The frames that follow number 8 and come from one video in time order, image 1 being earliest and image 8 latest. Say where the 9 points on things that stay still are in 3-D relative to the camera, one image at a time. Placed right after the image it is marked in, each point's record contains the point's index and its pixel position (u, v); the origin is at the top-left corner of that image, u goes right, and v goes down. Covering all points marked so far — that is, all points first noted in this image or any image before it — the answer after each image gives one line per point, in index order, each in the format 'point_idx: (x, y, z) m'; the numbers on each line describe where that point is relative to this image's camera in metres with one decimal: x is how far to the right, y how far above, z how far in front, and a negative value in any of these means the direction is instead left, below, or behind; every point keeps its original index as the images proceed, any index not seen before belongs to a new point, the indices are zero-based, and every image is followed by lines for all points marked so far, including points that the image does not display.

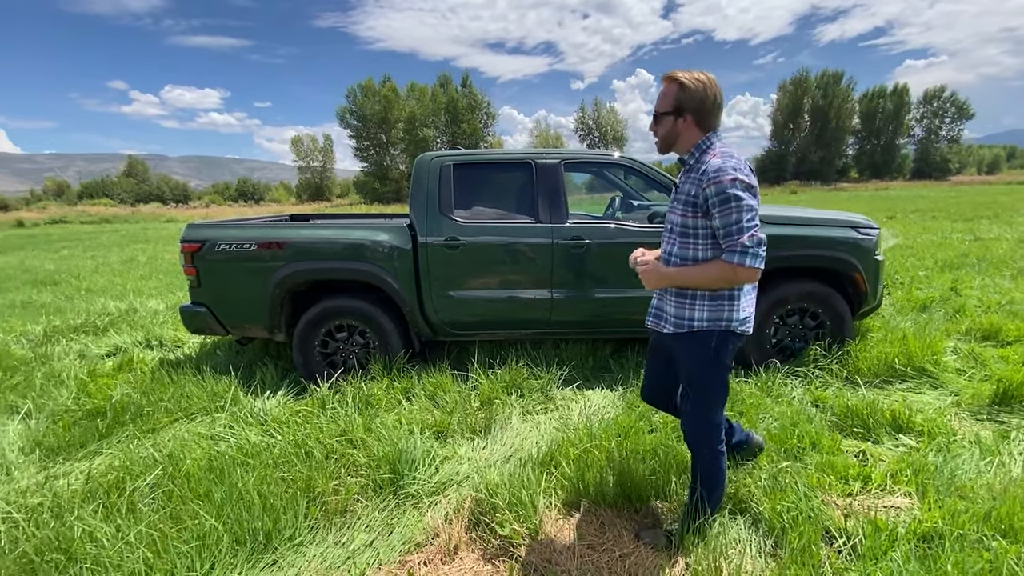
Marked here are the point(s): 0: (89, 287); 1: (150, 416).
0: (-7.4, 0.0, +8.5) m
1: (-2.5, -0.9, +3.4) m
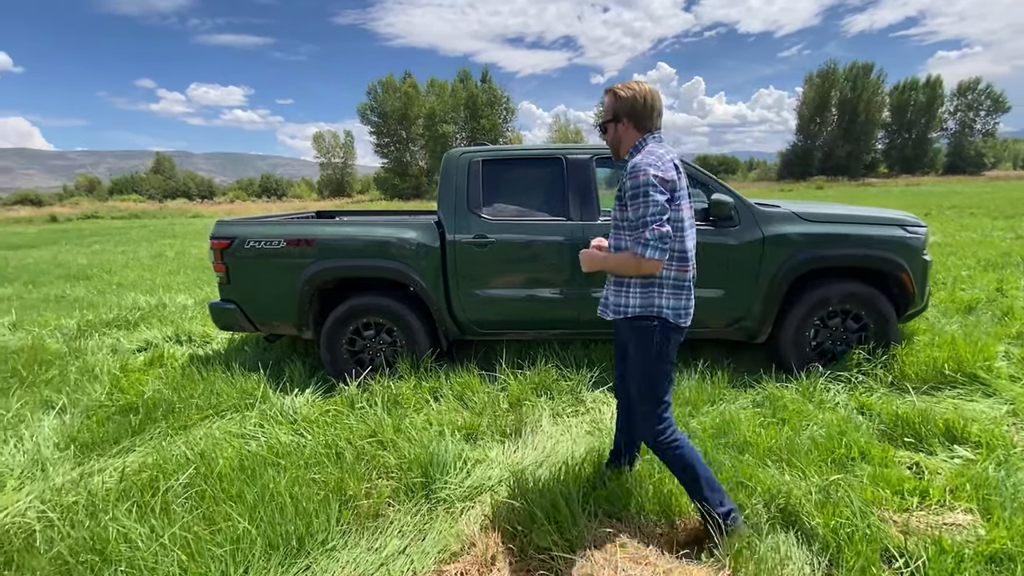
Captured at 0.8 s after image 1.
0: (-7.0, +0.1, +8.7) m
1: (-2.3, -0.9, +3.4) m
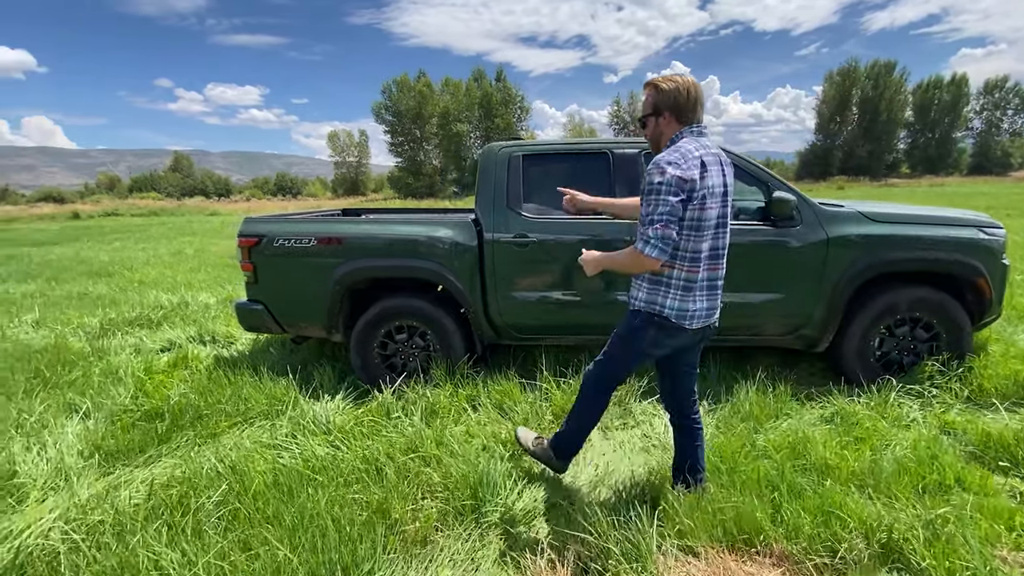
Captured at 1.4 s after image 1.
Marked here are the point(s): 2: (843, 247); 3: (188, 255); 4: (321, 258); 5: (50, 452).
0: (-6.6, +0.1, +8.7) m
1: (-2.0, -0.9, +3.2) m
2: (+2.4, +0.3, +3.6) m
3: (-8.4, +0.9, +12.5) m
4: (-1.5, +0.2, +3.9) m
5: (-2.7, -1.0, +2.8) m
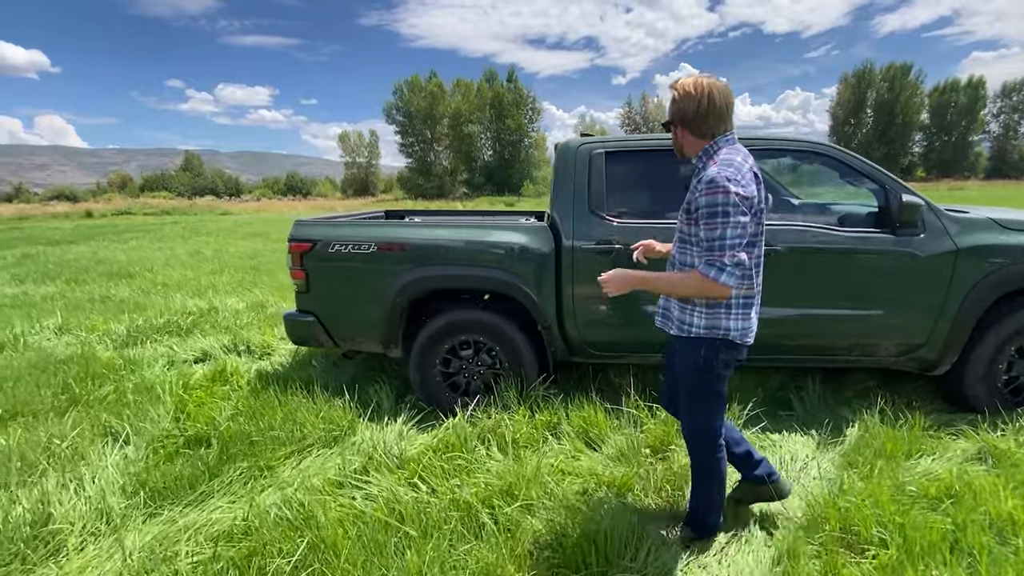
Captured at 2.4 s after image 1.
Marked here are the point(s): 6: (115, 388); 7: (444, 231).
0: (-6.0, +0.1, +8.3) m
1: (-1.5, -0.9, +2.9) m
2: (+3.0, +0.2, +3.2) m
3: (-7.7, +0.8, +12.3) m
4: (-0.9, +0.2, +3.5) m
5: (-2.1, -1.0, +2.5) m
6: (-3.0, -0.8, +3.7) m
7: (-0.5, +0.4, +3.5) m
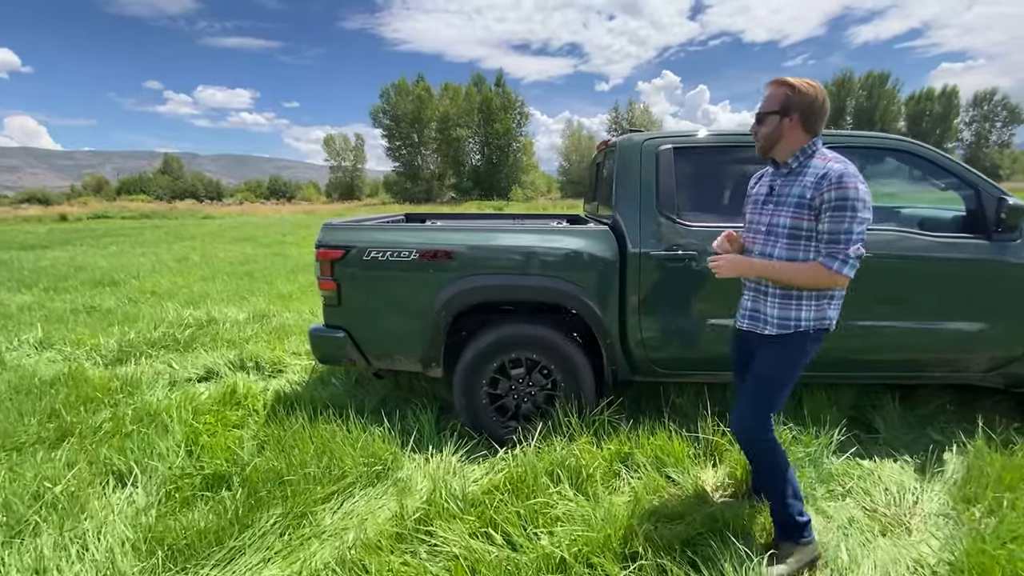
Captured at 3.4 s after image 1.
0: (-5.8, 0.0, +7.8) m
1: (-1.1, -1.0, +2.5) m
2: (+3.4, +0.1, +2.9) m
3: (-7.7, +0.6, +11.7) m
4: (-0.6, +0.1, +3.1) m
5: (-1.7, -1.1, +2.0) m
6: (-2.7, -0.9, +3.3) m
7: (-0.1, +0.3, +3.1) m
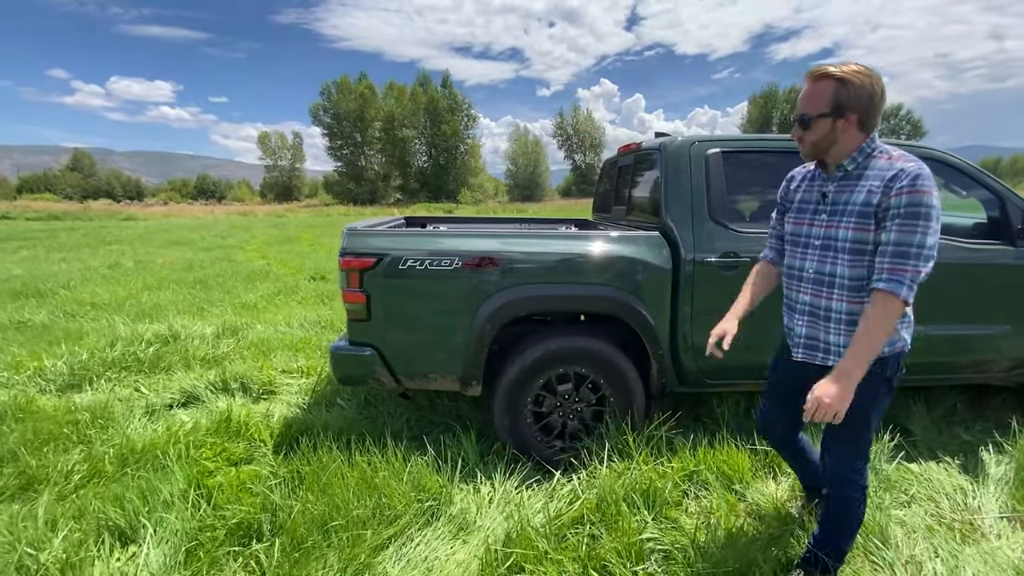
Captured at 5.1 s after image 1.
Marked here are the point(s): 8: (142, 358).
0: (-6.0, -0.2, +6.9) m
1: (-0.7, -1.1, +2.1) m
2: (+3.6, +0.1, +3.1) m
3: (-8.3, +0.4, +10.5) m
4: (-0.3, 0.0, +2.8) m
5: (-1.3, -1.2, +1.6) m
6: (-2.4, -0.9, +2.7) m
7: (+0.1, +0.3, +2.9) m
8: (-3.4, -0.6, +4.4) m
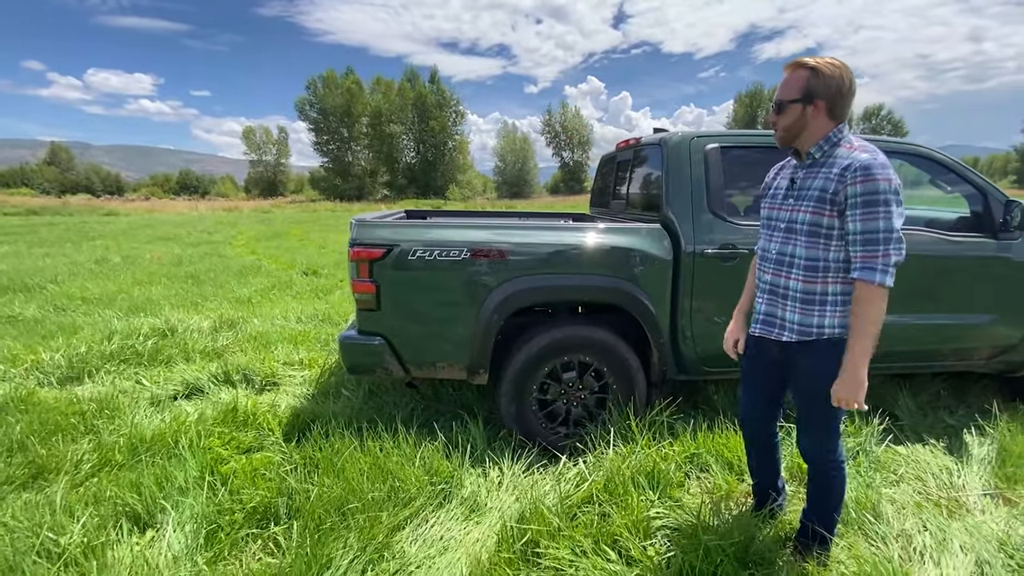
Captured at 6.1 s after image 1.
0: (-6.0, -0.1, +6.8) m
1: (-0.7, -1.0, +2.2) m
2: (+3.7, +0.2, +3.2) m
3: (-8.5, +0.5, +10.4) m
4: (-0.2, +0.1, +2.9) m
5: (-1.2, -1.1, +1.7) m
6: (-2.4, -0.9, +2.8) m
7: (+0.2, +0.3, +3.0) m
8: (-3.4, -0.6, +4.4) m
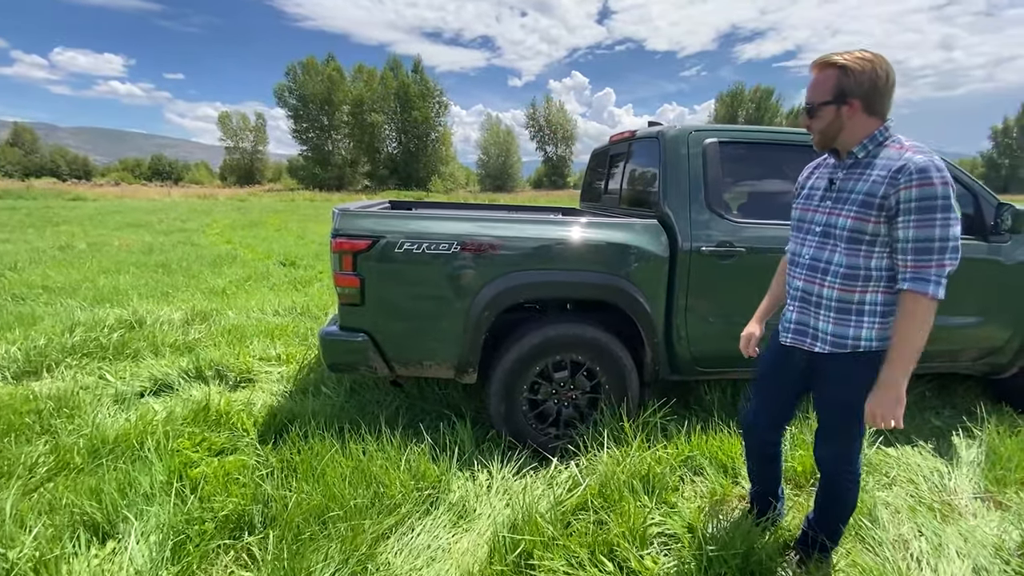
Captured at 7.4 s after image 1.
0: (-6.2, +0.1, +6.5) m
1: (-0.7, -1.0, +2.1) m
2: (+3.6, +0.1, +3.3) m
3: (-8.8, +0.8, +9.9) m
4: (-0.3, +0.1, +2.8) m
5: (-1.3, -1.1, +1.5) m
6: (-2.4, -0.8, +2.6) m
7: (+0.1, +0.4, +2.8) m
8: (-3.5, -0.5, +4.1) m
